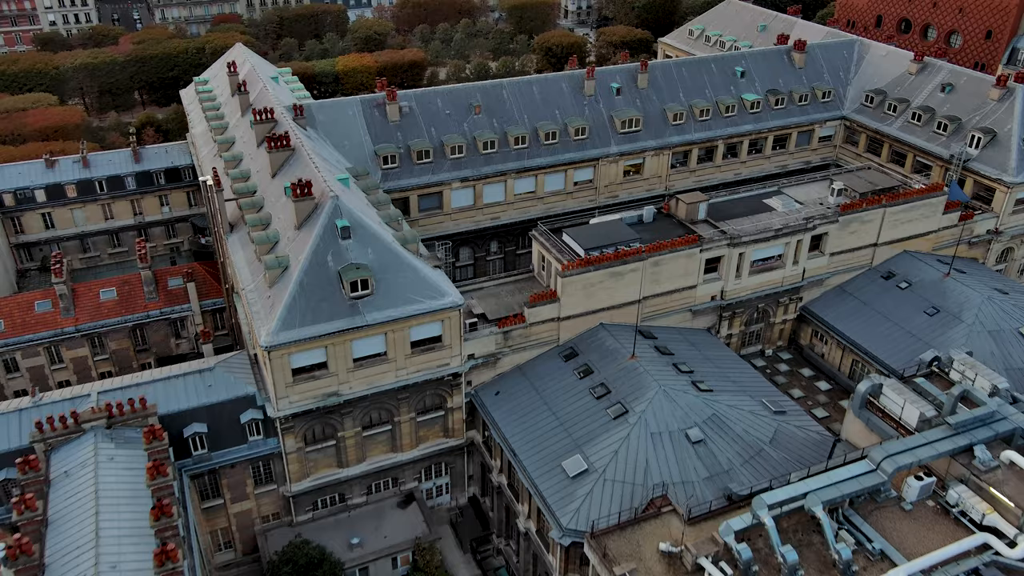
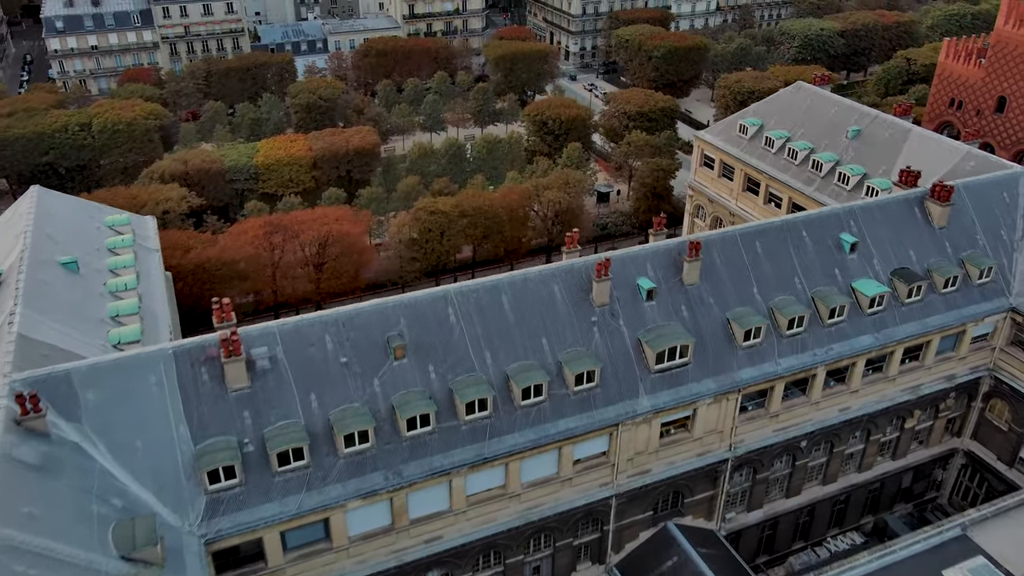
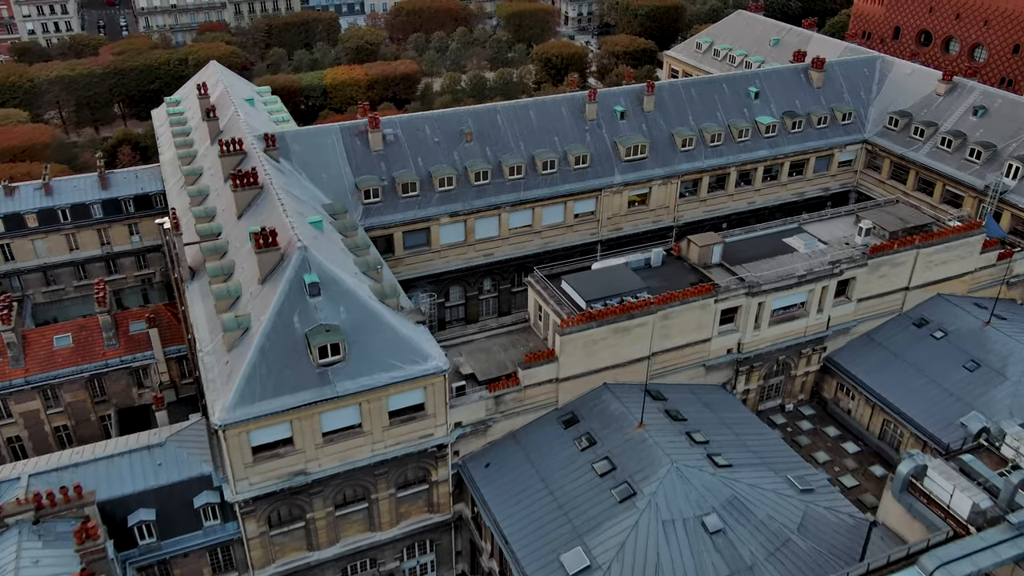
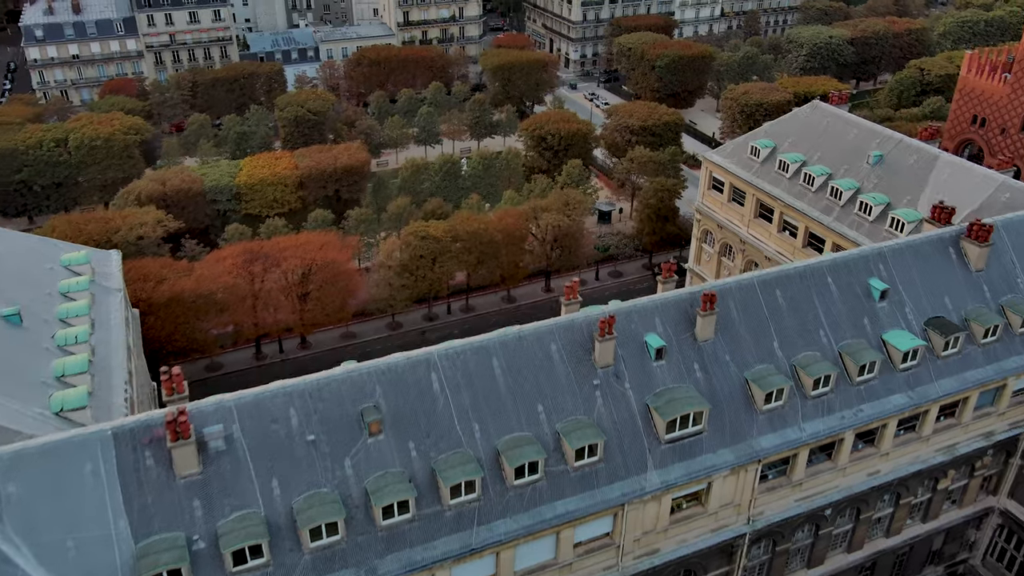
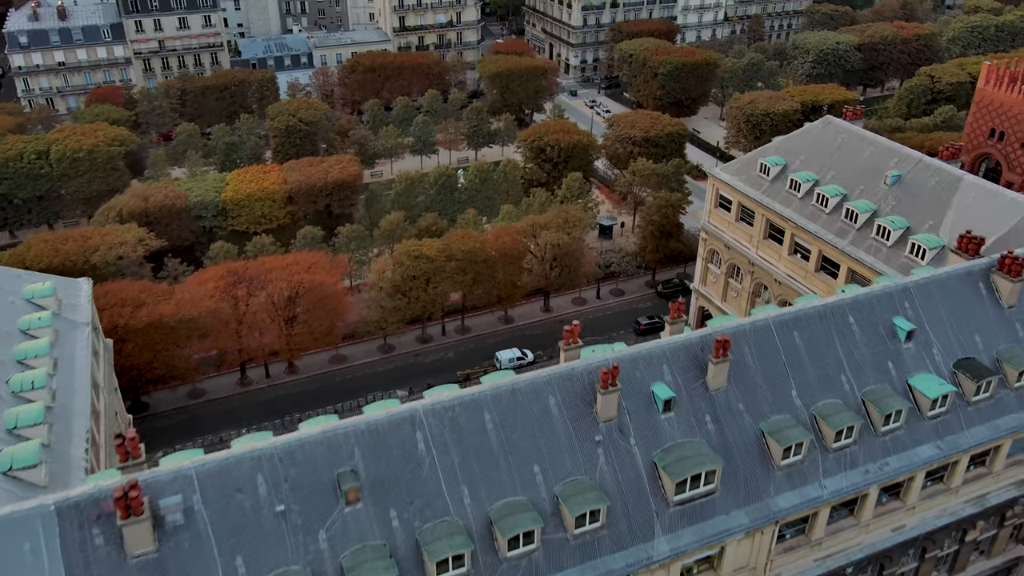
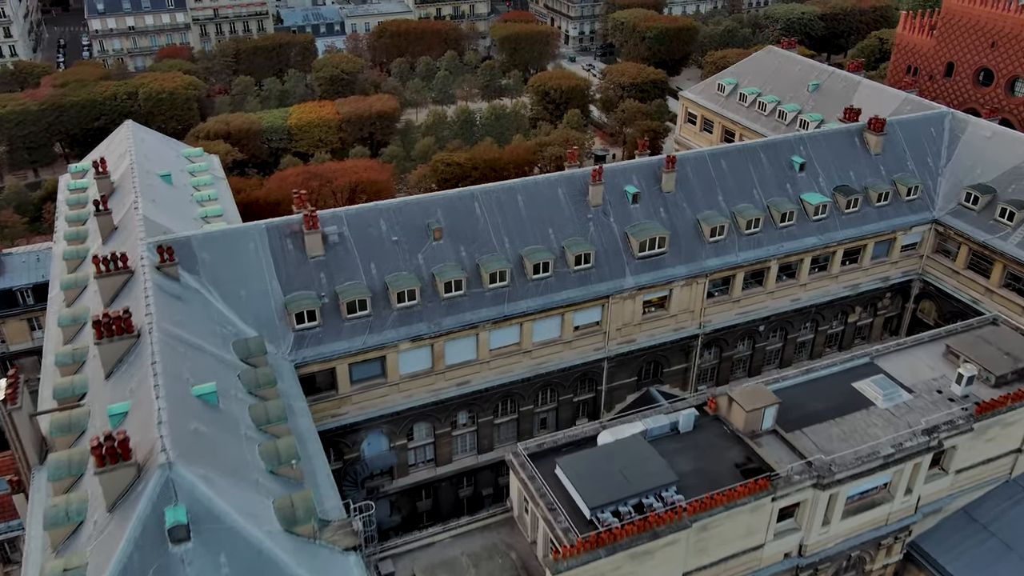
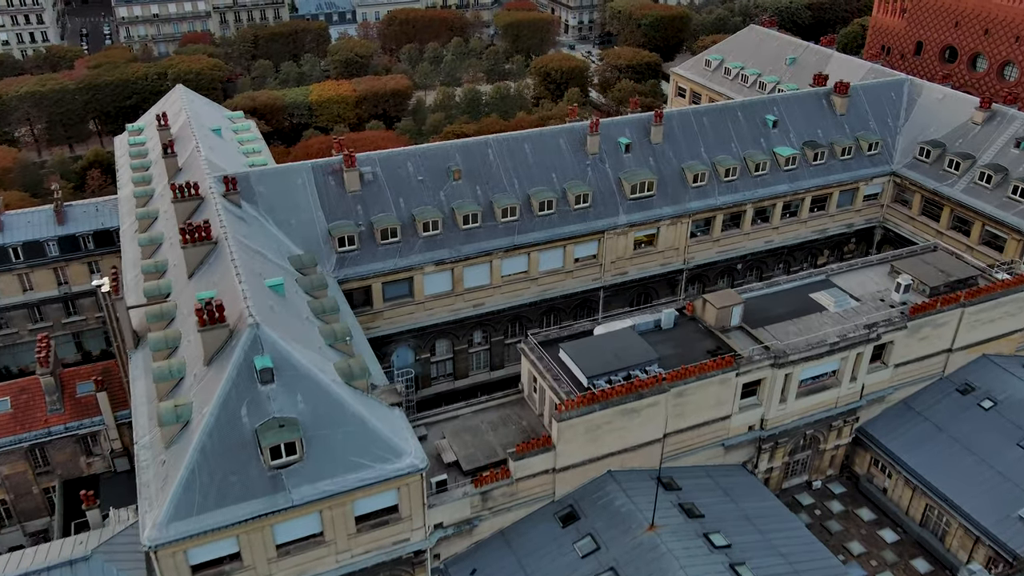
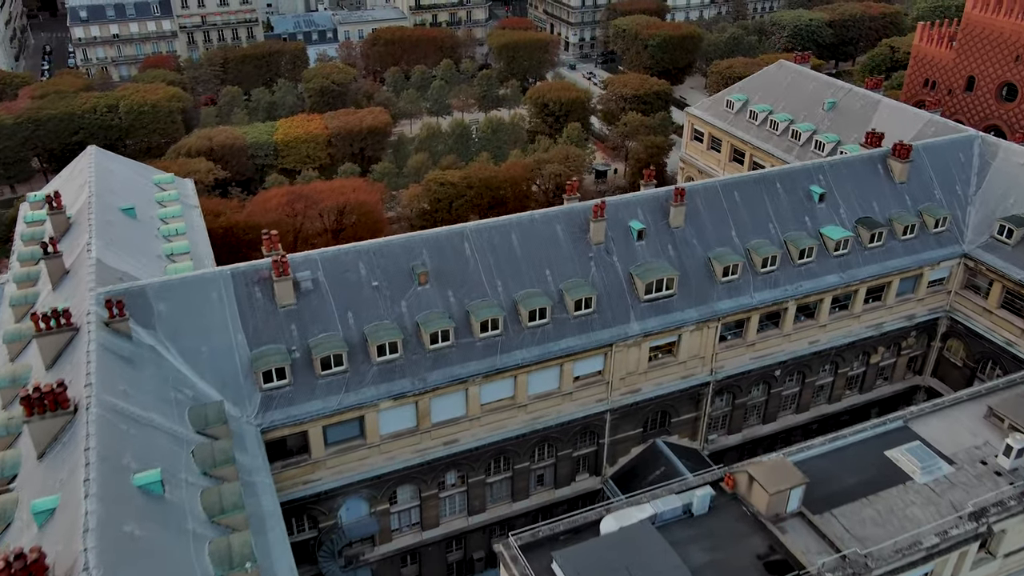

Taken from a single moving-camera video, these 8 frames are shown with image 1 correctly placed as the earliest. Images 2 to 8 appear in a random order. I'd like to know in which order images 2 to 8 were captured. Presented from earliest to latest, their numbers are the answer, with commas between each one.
3, 7, 6, 8, 2, 4, 5
